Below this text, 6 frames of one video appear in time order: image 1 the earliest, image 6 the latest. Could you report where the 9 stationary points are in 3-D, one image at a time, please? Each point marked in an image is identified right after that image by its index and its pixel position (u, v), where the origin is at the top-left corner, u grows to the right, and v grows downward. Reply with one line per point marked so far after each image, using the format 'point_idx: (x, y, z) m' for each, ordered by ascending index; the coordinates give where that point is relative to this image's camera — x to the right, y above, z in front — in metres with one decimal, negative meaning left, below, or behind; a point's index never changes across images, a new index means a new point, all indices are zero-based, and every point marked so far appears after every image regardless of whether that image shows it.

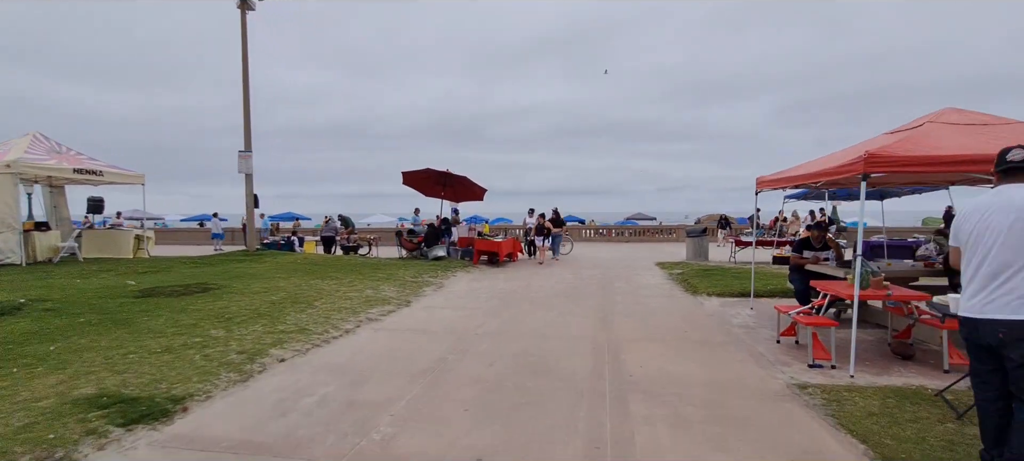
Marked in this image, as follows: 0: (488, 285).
0: (-0.6, -1.4, +12.4) m
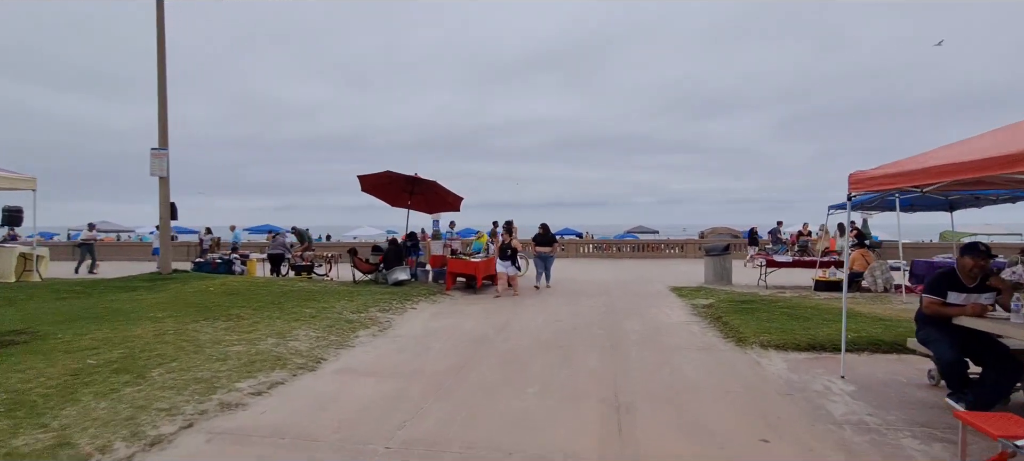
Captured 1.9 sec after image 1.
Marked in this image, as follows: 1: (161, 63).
0: (-1.1, -1.8, +9.2) m
1: (-9.4, +4.5, +13.0) m
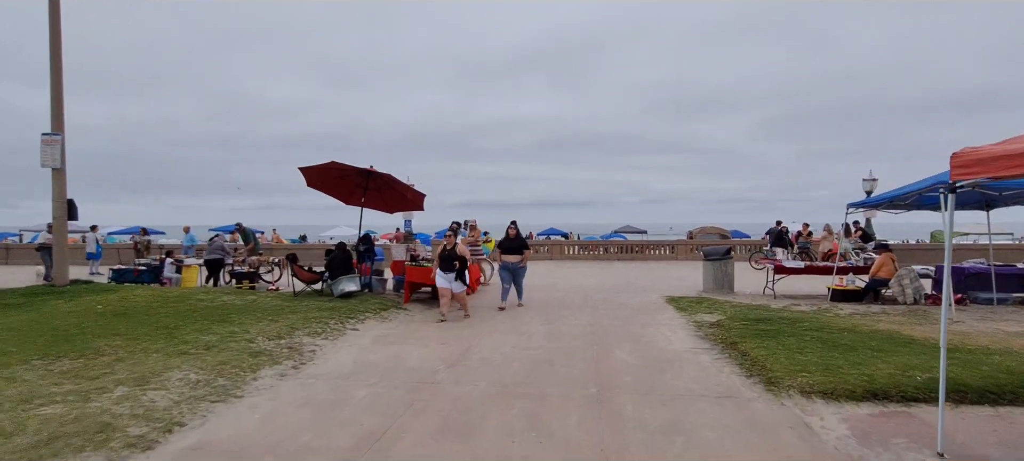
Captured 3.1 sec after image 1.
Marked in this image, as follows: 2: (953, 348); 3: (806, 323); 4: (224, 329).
0: (-1.7, -1.8, +7.1) m
1: (-10.1, +4.4, +10.7) m
2: (+5.7, -1.5, +6.3) m
3: (+4.9, -1.5, +8.1) m
4: (-4.6, -1.6, +7.7) m
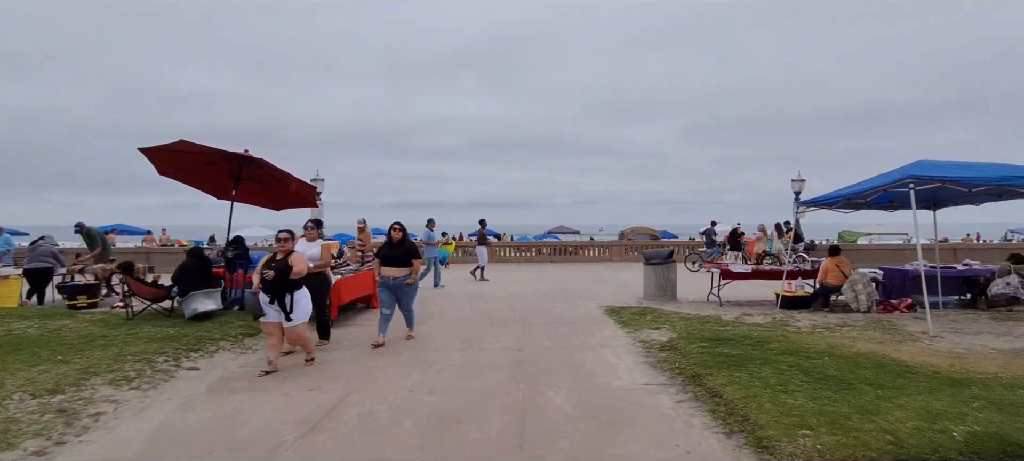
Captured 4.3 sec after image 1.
0: (-2.8, -1.9, +4.8) m
1: (-11.7, +4.4, +7.3) m
2: (+4.7, -1.6, +5.0) m
3: (+3.6, -1.5, +6.6) m
4: (-5.7, -1.6, +5.0) m
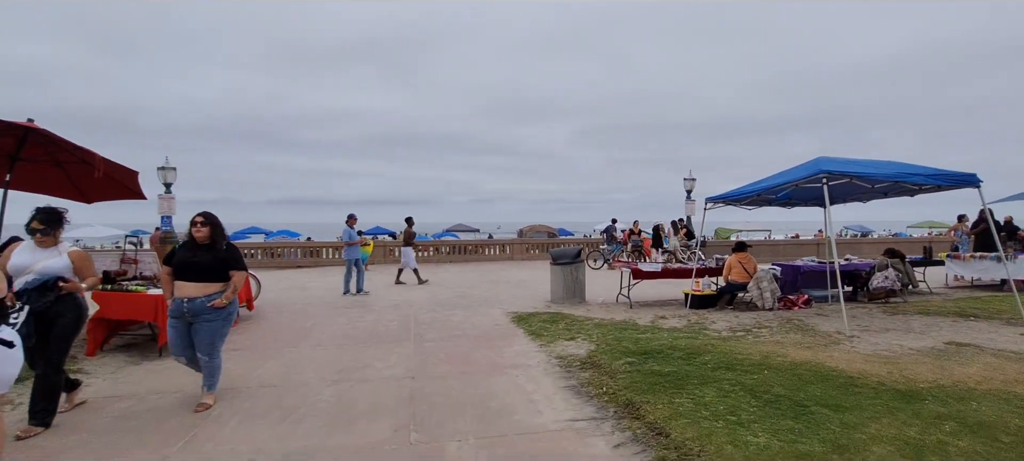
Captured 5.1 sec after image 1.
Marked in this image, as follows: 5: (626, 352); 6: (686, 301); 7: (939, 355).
0: (-3.6, -1.9, +2.8) m
1: (-12.7, +4.4, +3.3) m
2: (+3.8, -1.5, +4.5) m
3: (+2.4, -1.5, +5.9) m
4: (-6.4, -1.6, +2.4) m
5: (+1.5, -1.6, +6.3) m
6: (+3.8, -1.5, +10.6) m
7: (+5.1, -1.5, +5.8) m
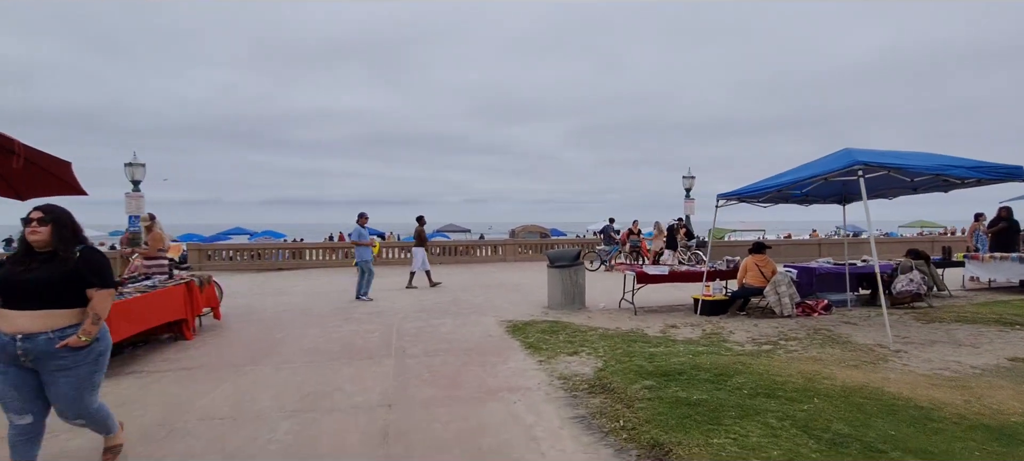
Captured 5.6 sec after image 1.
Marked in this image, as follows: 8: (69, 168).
0: (-3.5, -1.8, +1.8) m
1: (-12.7, +4.4, +2.2) m
2: (+3.7, -1.5, +3.6) m
3: (+2.3, -1.5, +5.0) m
4: (-6.4, -1.6, +1.3) m
5: (+1.4, -1.6, +5.3) m
6: (+3.7, -1.5, +9.7) m
7: (+5.0, -1.5, +4.9) m
8: (-5.9, +0.8, +6.5) m
